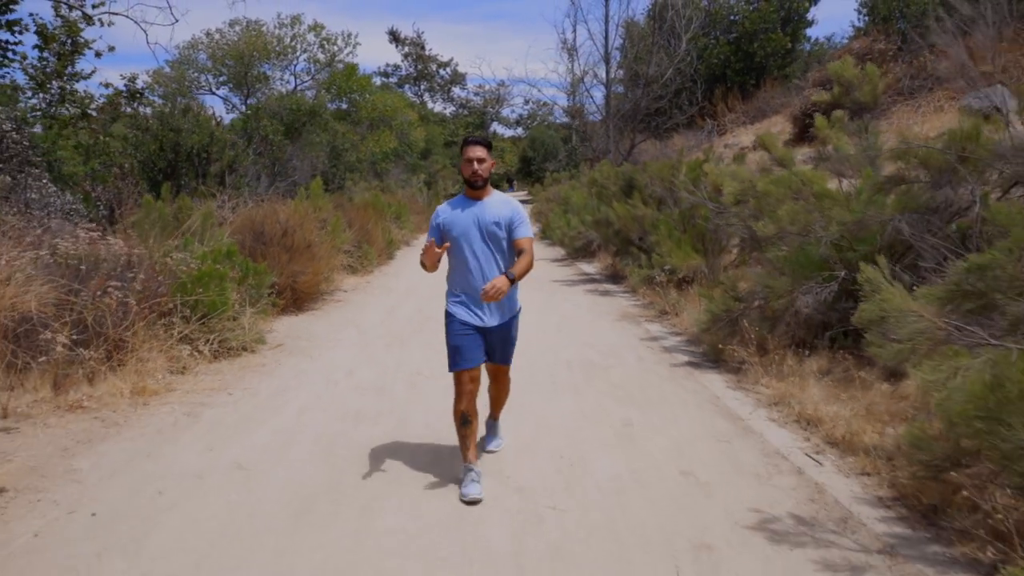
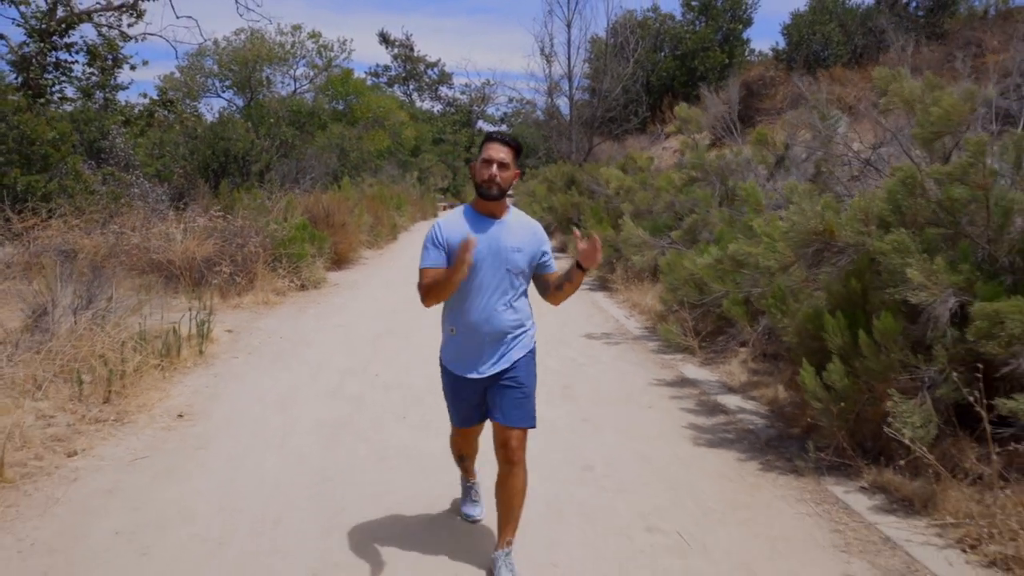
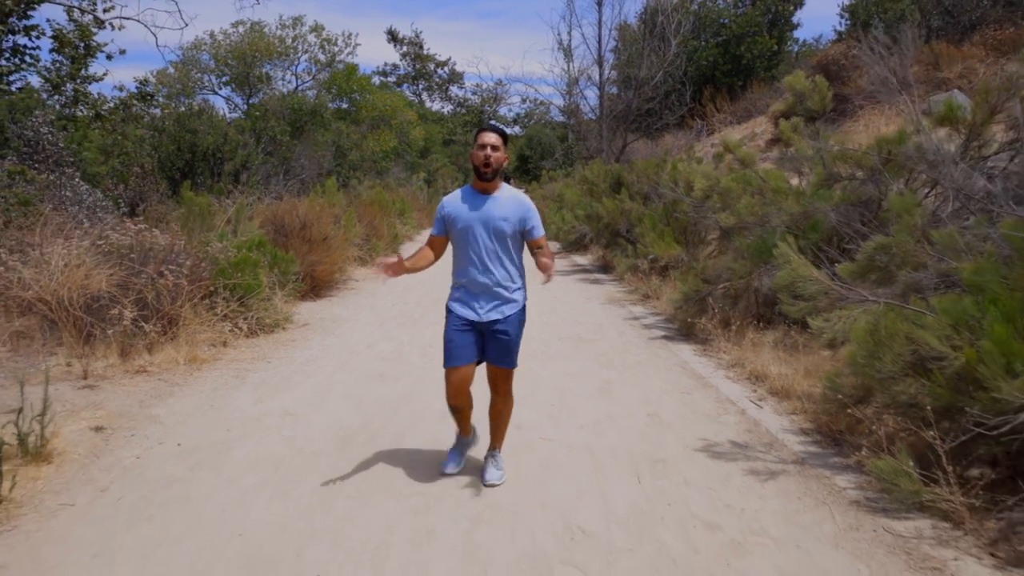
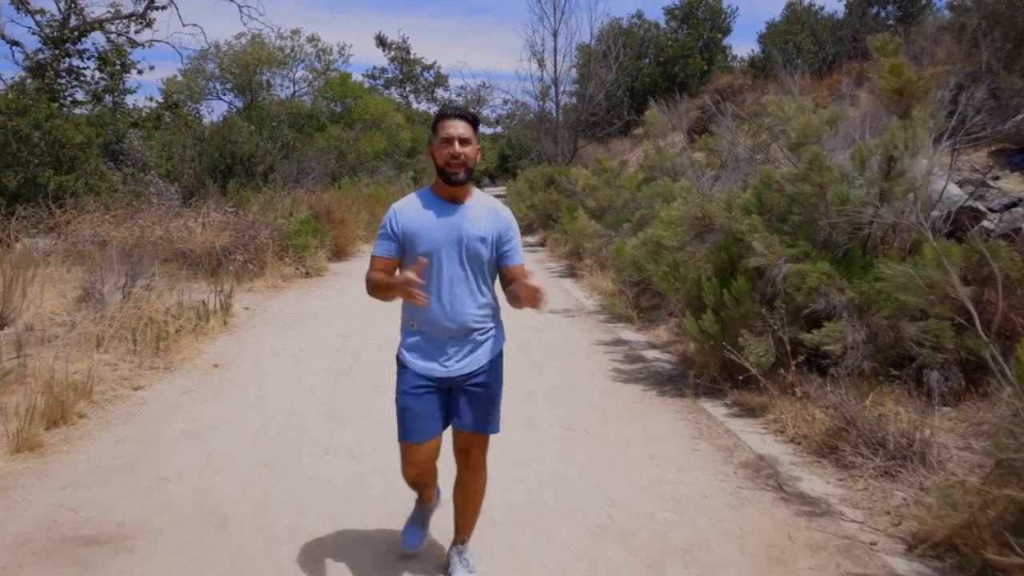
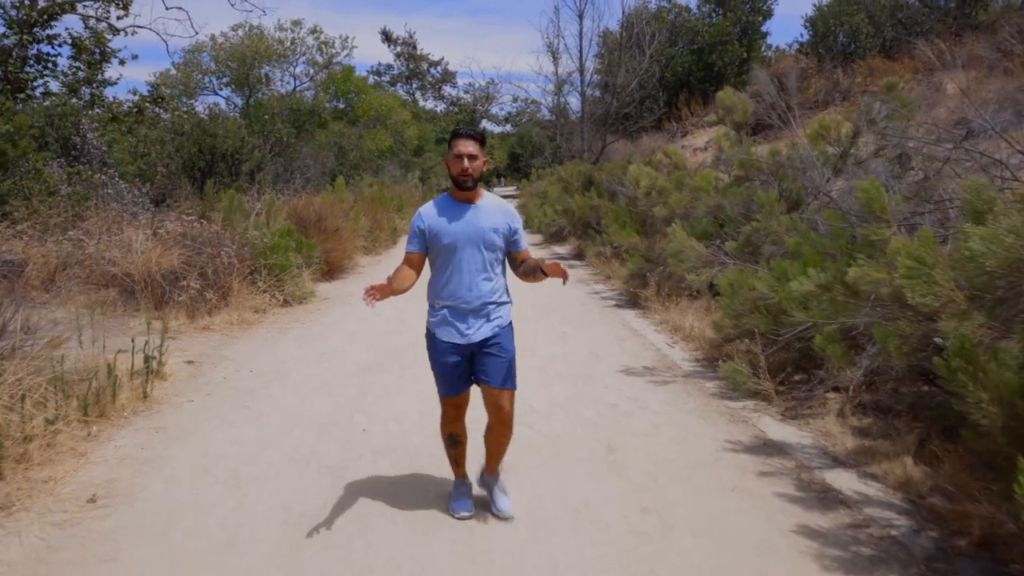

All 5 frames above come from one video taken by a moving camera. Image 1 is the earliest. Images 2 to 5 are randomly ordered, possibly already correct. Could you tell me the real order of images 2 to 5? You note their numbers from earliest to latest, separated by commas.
3, 5, 2, 4
